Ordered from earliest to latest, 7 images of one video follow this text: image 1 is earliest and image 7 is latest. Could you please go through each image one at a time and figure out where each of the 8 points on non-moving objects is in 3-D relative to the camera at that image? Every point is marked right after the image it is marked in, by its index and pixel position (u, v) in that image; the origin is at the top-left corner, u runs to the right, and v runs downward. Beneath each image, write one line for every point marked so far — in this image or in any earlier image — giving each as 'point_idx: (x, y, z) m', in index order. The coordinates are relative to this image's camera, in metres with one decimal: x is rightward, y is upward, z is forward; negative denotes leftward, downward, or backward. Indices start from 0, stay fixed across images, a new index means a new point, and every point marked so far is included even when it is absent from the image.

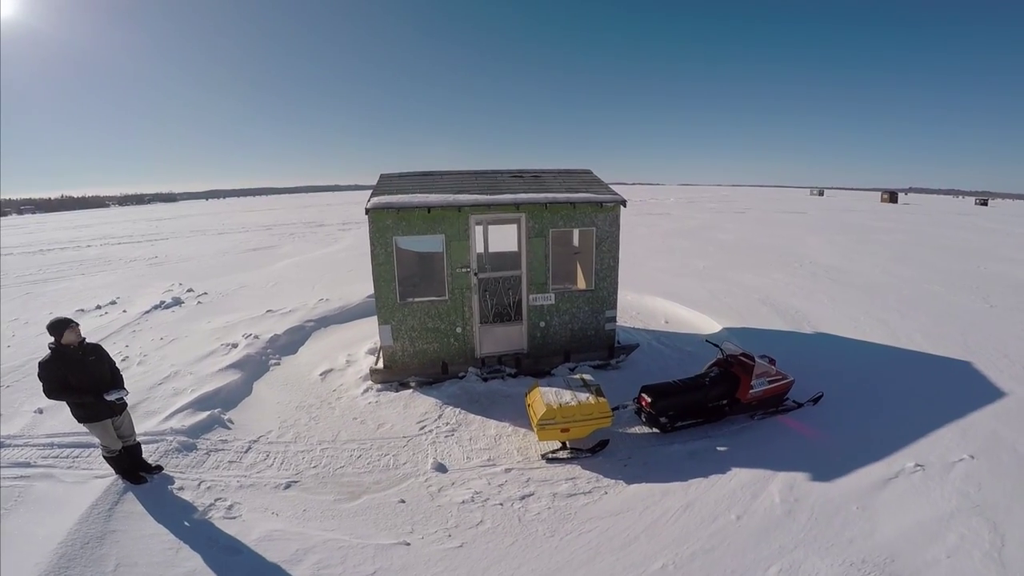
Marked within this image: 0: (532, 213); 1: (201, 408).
0: (+0.3, +1.2, +7.0) m
1: (-4.6, -1.7, +6.7) m
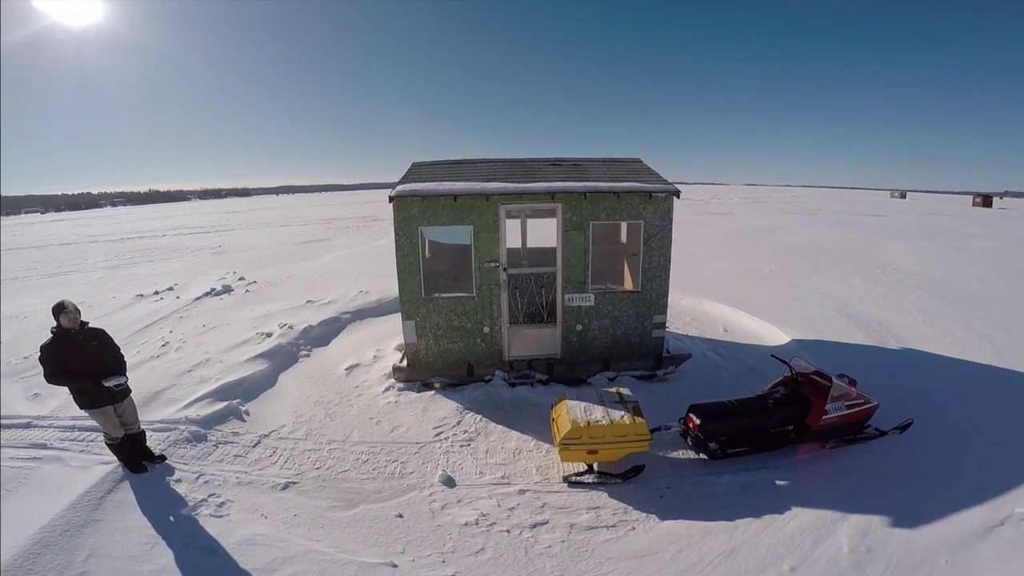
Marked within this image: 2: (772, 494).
0: (+0.8, +1.2, +6.3) m
1: (-4.2, -1.5, +6.6) m
2: (+2.8, -2.2, +4.9) m
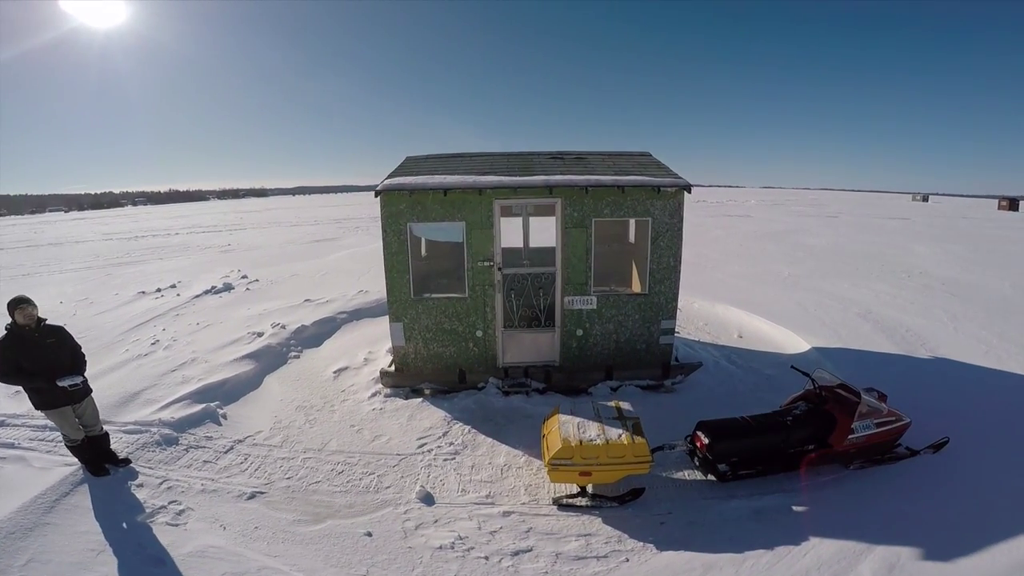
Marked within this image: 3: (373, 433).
0: (+0.7, +1.2, +5.9) m
1: (-4.3, -1.5, +6.3) m
2: (+2.6, -2.2, +4.3) m
3: (-1.7, -1.7, +5.6) m
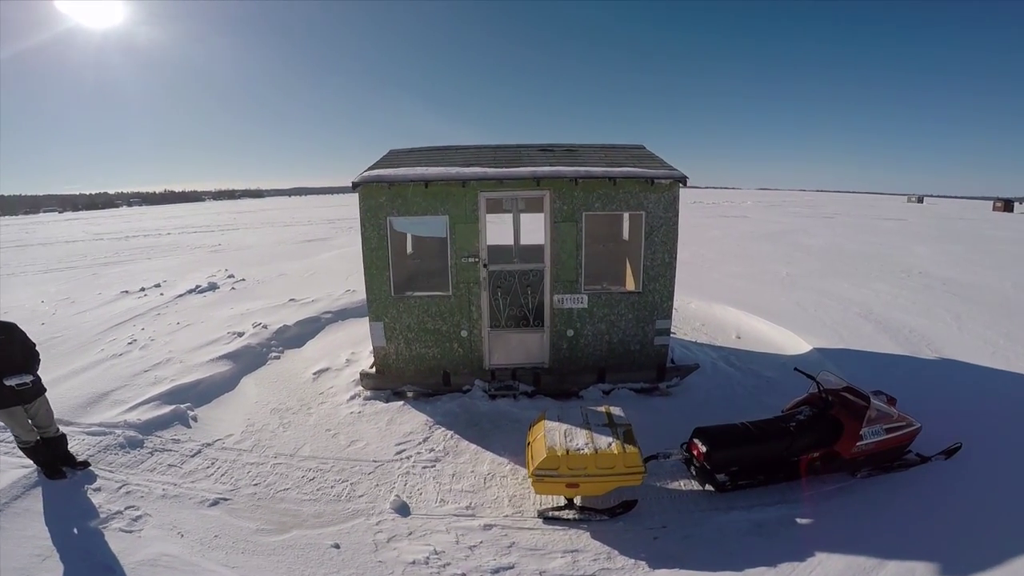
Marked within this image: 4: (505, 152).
0: (+0.6, +1.2, +5.6) m
1: (-4.5, -1.4, +6.0) m
2: (+2.4, -2.2, +4.0) m
3: (-1.9, -1.7, +5.2) m
4: (-0.1, +1.9, +6.5) m
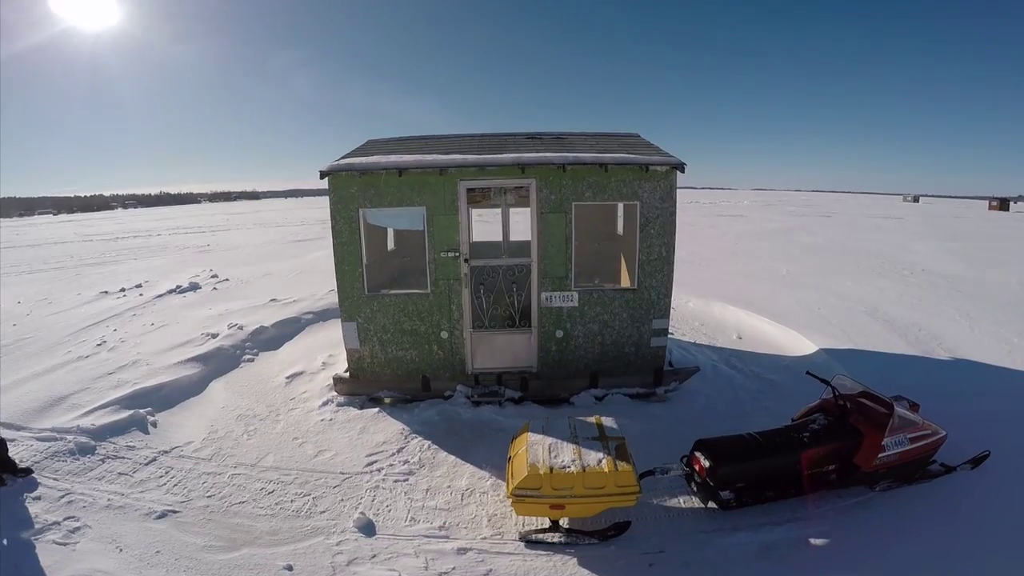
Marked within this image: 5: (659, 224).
0: (+0.4, +1.2, +5.1) m
1: (-4.6, -1.4, +5.5) m
2: (+2.3, -2.1, +3.6) m
3: (-2.0, -1.6, +4.8) m
4: (-0.3, +1.9, +6.0) m
5: (+1.7, +0.7, +5.3) m
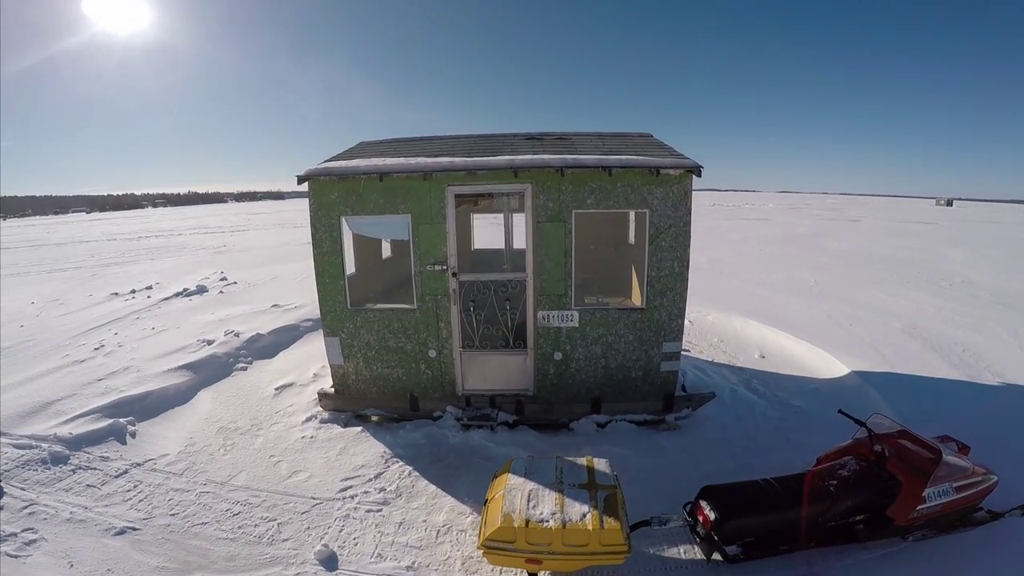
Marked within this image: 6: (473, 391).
0: (+0.3, +1.0, +4.7) m
1: (-4.7, -1.5, +5.3) m
2: (+2.1, -2.3, +3.1) m
3: (-2.1, -1.8, +4.5) m
4: (-0.3, +1.8, +5.6) m
5: (+1.7, +0.5, +4.8) m
6: (-0.4, -1.1, +5.1) m
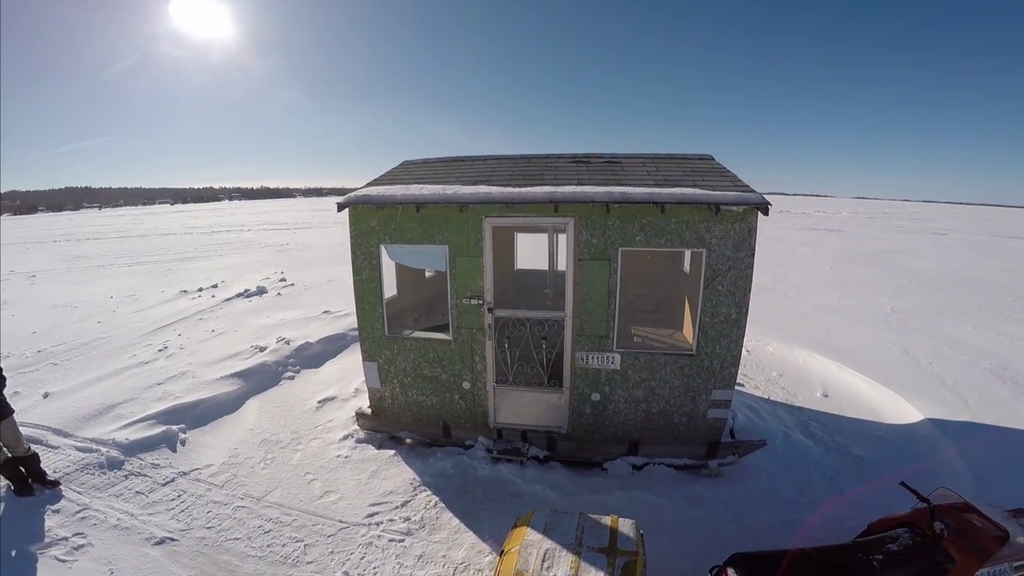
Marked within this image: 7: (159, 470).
0: (+0.7, +0.7, +4.5) m
1: (-4.3, -1.7, +5.7) m
2: (+2.2, -2.8, +2.7) m
3: (-1.9, -2.0, +4.6) m
4: (+0.3, +1.4, +5.5) m
5: (+2.1, +0.1, +4.5) m
6: (0.0, -1.5, +5.1) m
7: (-3.7, -2.0, +4.9) m
